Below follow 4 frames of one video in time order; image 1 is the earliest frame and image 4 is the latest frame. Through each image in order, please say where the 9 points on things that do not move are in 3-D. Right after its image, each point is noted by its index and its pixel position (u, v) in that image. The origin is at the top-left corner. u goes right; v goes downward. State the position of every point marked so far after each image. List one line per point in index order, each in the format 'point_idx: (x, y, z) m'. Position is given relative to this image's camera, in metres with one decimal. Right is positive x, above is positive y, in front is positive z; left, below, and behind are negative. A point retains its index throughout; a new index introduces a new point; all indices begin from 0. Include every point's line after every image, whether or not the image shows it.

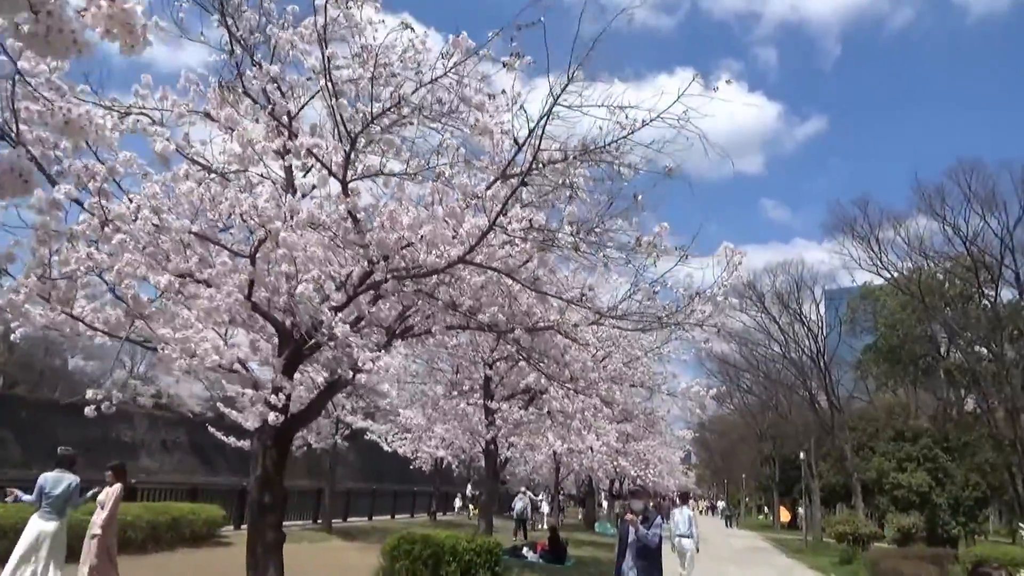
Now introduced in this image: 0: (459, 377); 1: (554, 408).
0: (-1.1, -1.7, +15.1) m
1: (+0.7, -2.2, +14.1) m
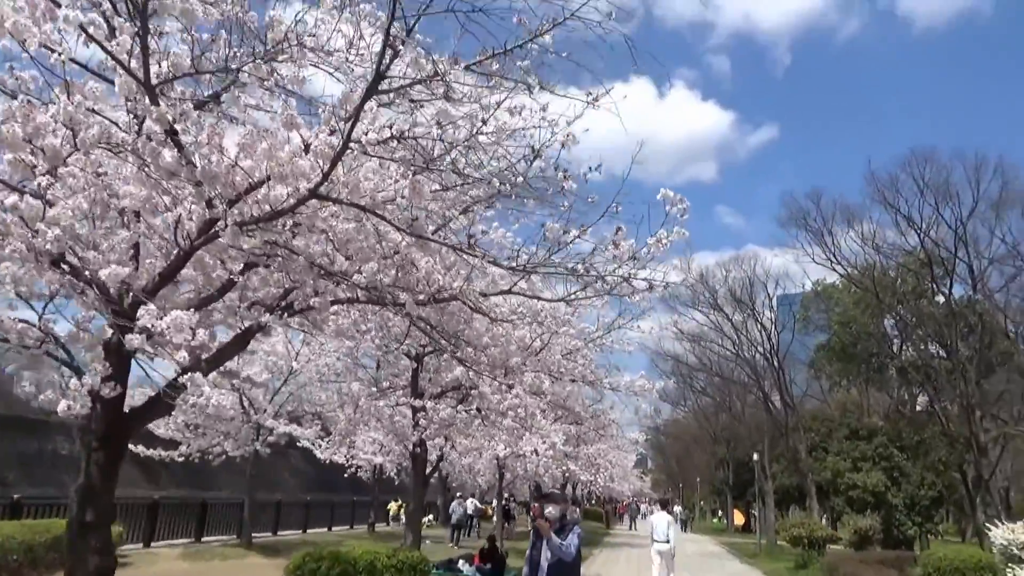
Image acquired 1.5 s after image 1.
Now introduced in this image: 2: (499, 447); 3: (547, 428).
0: (-2.3, -1.5, +13.7) m
1: (-0.5, -1.9, +12.8) m
2: (-0.3, -3.5, +17.0) m
3: (+0.8, -3.2, +17.4) m
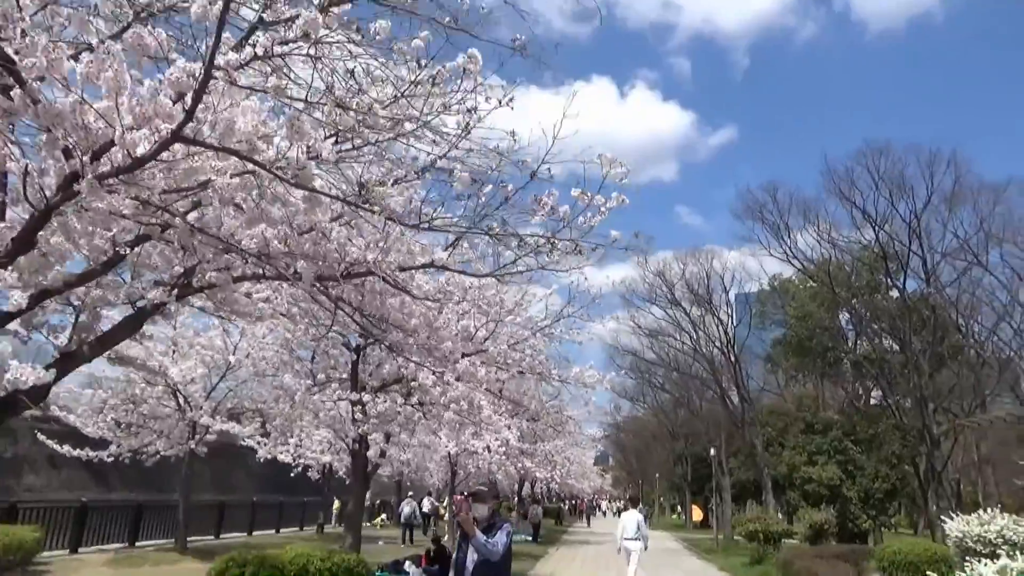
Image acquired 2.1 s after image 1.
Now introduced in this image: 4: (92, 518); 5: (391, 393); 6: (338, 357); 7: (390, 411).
0: (-3.2, -1.3, +12.9) m
1: (-1.3, -1.7, +12.1) m
2: (-1.4, -3.3, +16.4) m
3: (-0.3, -3.0, +16.8) m
4: (-9.9, -5.4, +18.1) m
5: (-2.0, -1.7, +12.5) m
6: (-2.9, -1.2, +12.6) m
7: (-2.0, -2.0, +12.4) m
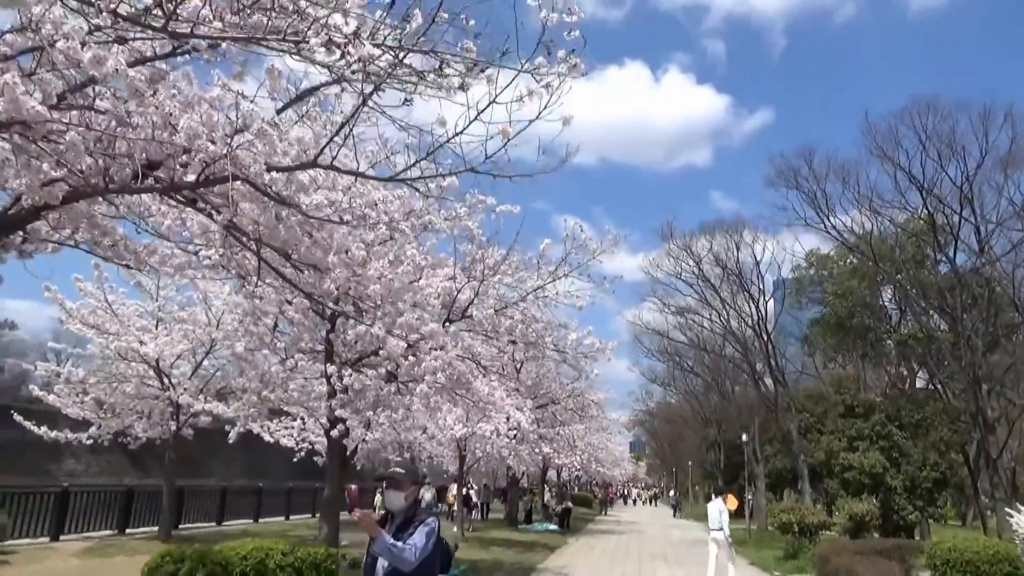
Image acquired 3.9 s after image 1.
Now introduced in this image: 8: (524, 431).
0: (-3.3, -0.7, +11.6) m
1: (-1.5, -1.2, +10.7) m
2: (-1.3, -2.7, +15.0) m
3: (-0.2, -2.3, +15.3) m
4: (-9.7, -4.8, +17.1) m
5: (-2.1, -1.2, +11.1) m
6: (-2.9, -0.6, +11.2) m
7: (-2.1, -1.4, +11.0) m
8: (+0.4, -3.6, +19.1) m
